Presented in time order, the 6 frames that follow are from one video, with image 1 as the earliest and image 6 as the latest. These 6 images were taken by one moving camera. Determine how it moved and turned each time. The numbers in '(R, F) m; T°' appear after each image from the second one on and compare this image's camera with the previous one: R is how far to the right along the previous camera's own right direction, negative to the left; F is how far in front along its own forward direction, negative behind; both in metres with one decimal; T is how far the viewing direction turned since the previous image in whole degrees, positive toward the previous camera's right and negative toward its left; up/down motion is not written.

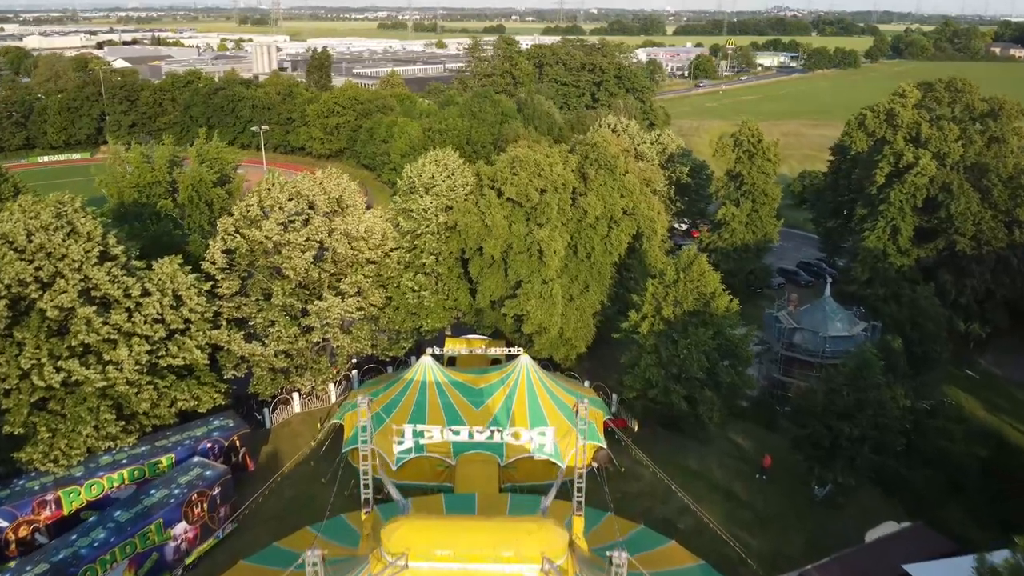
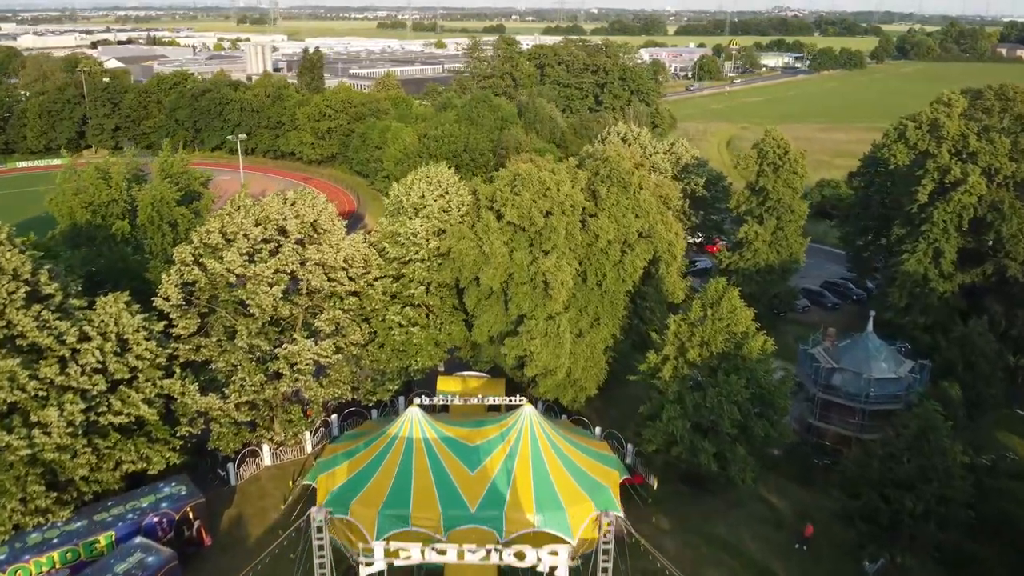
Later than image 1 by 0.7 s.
(0.0, +2.4) m; 0°
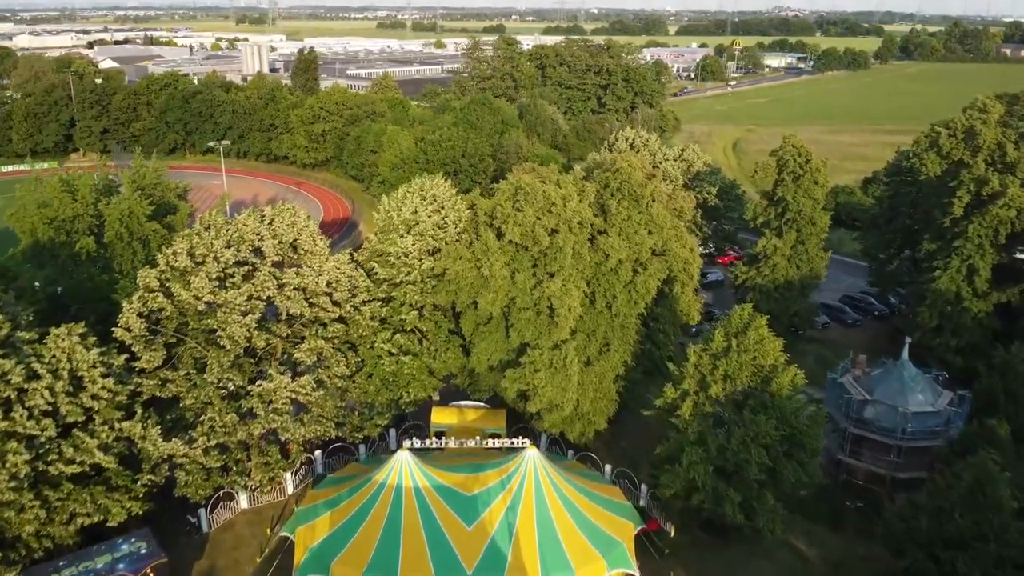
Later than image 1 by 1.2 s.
(0.0, +1.6) m; 0°
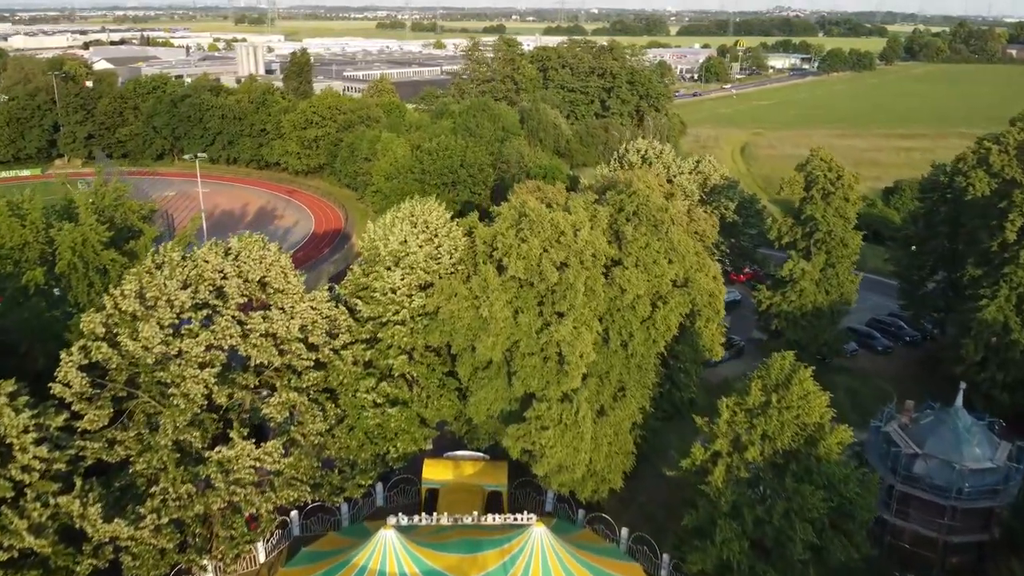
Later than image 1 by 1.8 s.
(0.0, +2.0) m; 0°
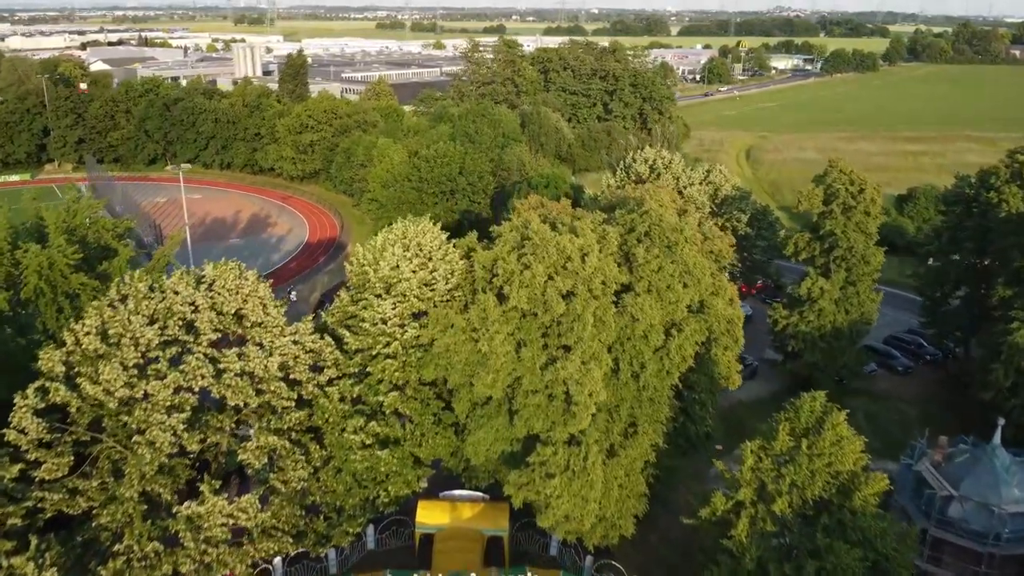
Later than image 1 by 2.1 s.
(0.0, +1.2) m; 0°
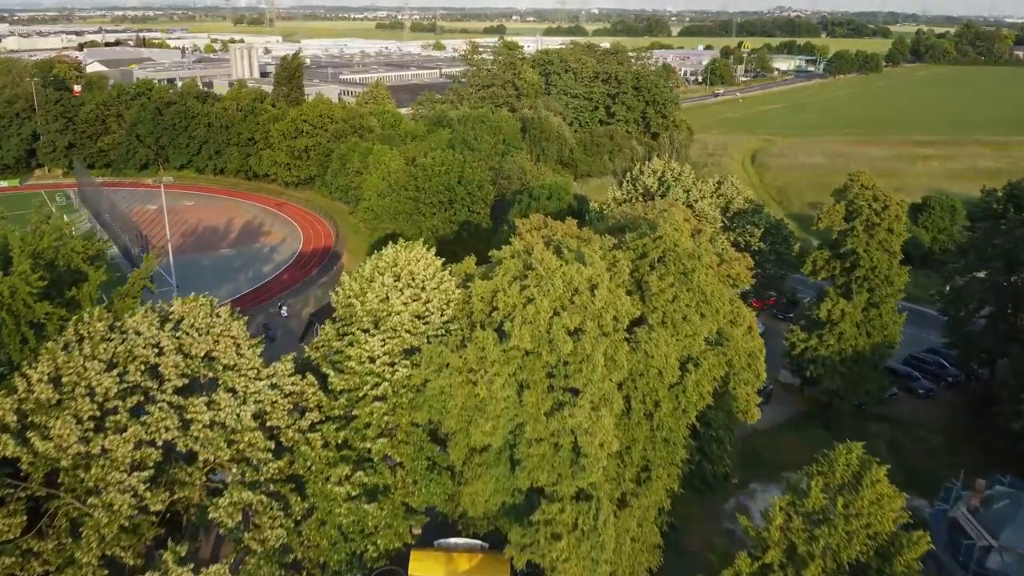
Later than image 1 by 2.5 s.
(0.0, +1.2) m; 0°
